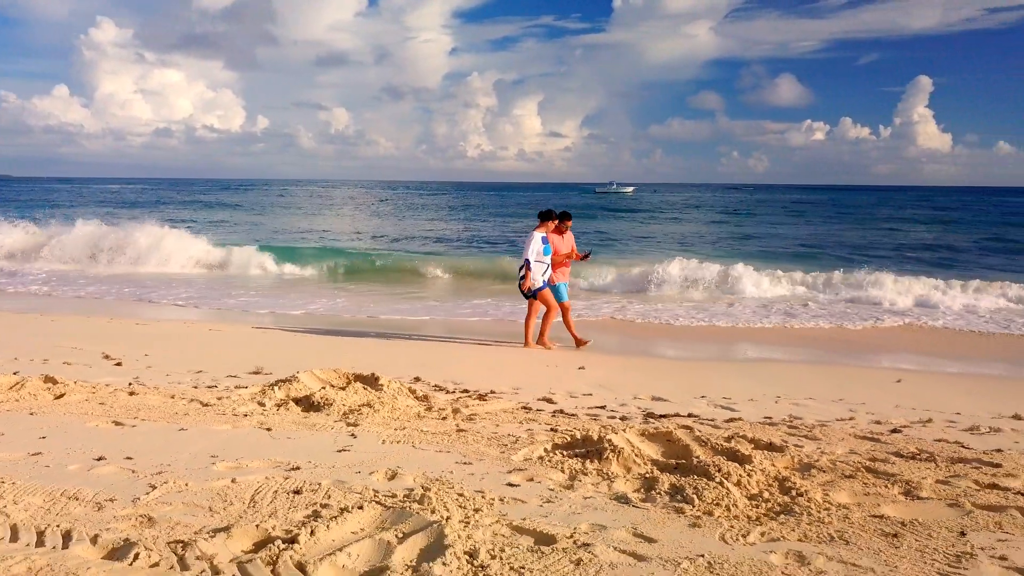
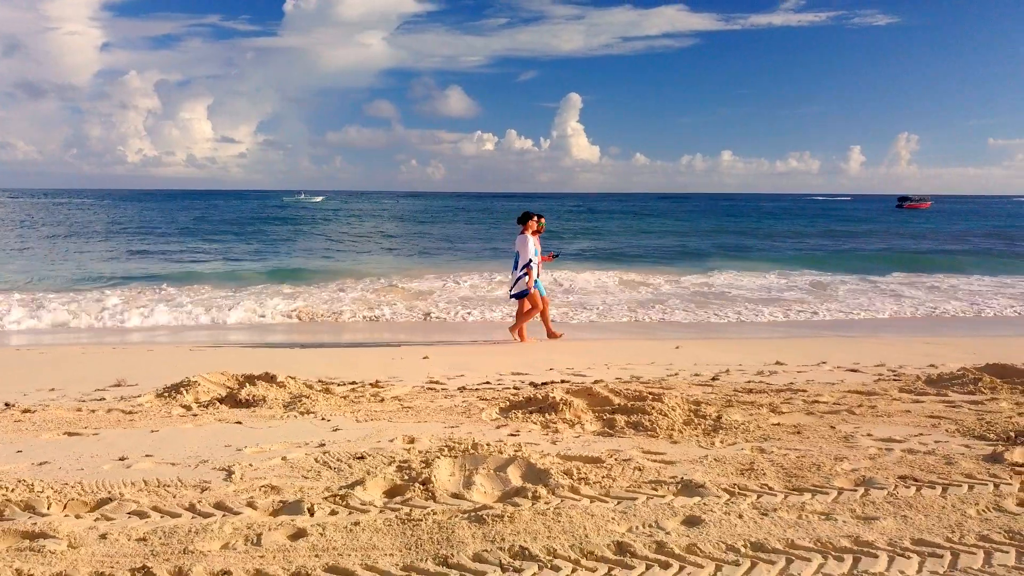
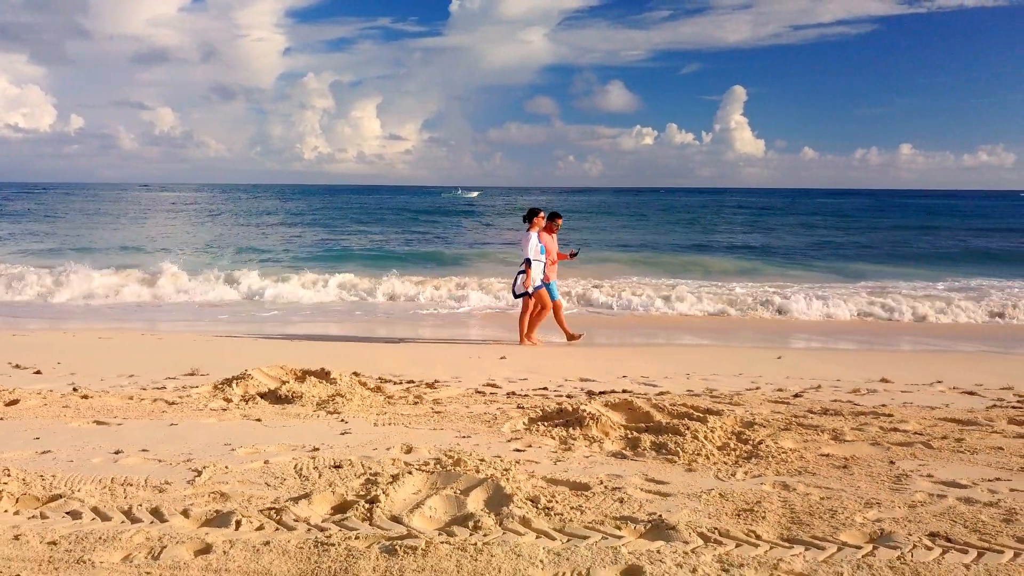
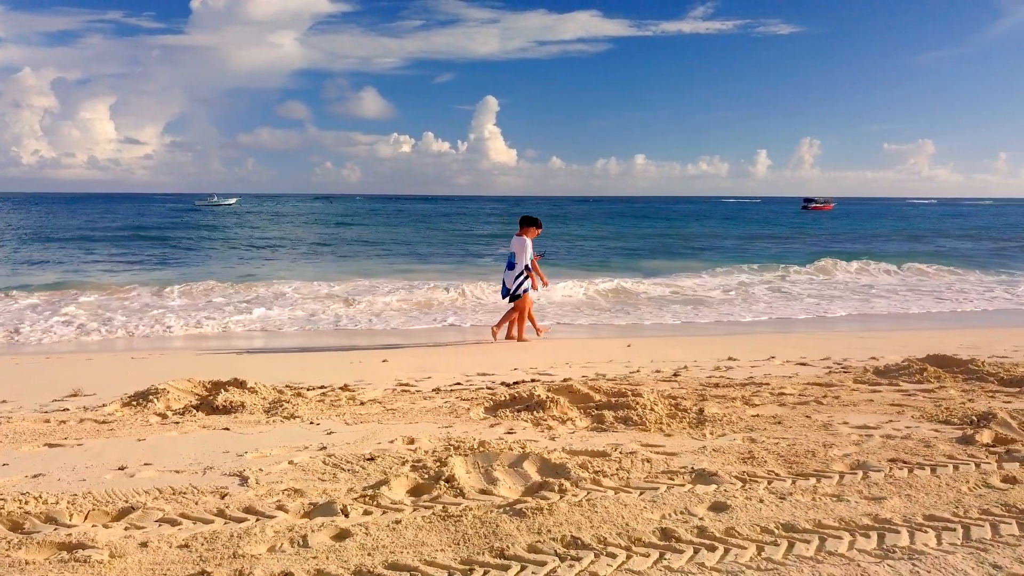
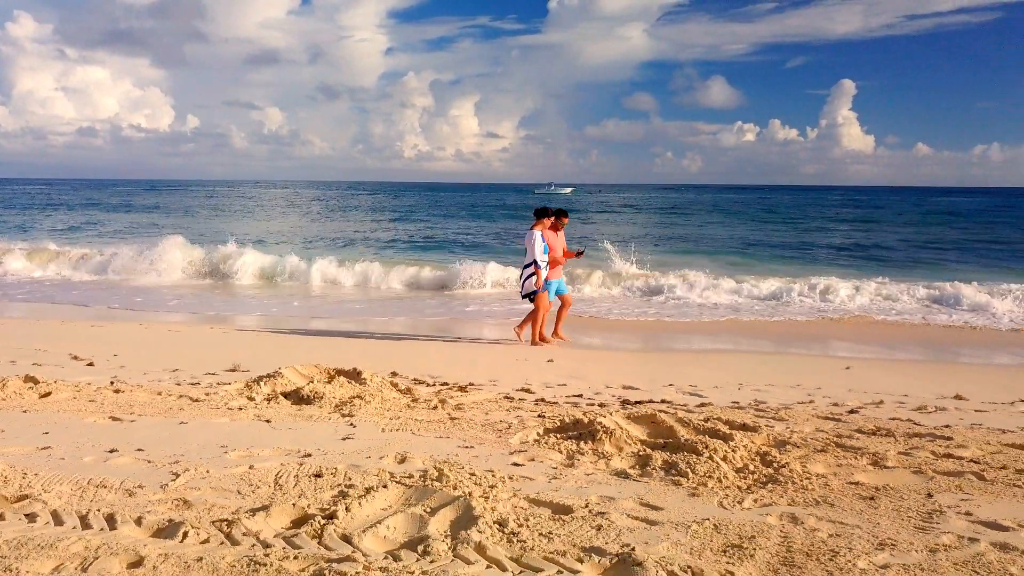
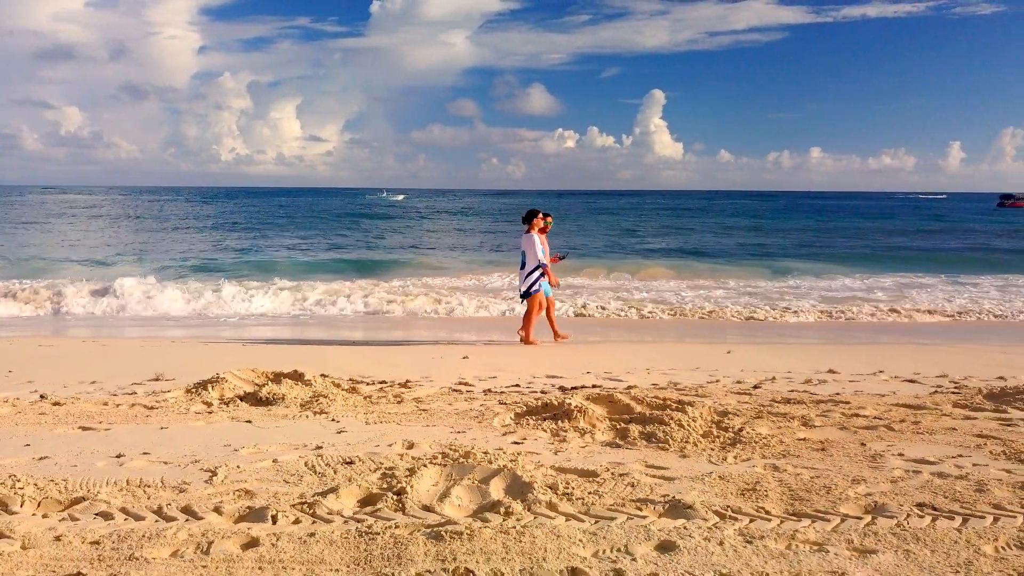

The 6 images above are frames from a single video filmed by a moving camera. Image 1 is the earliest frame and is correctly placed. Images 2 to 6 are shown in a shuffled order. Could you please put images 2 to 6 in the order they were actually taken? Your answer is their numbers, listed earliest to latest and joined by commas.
5, 3, 6, 2, 4
